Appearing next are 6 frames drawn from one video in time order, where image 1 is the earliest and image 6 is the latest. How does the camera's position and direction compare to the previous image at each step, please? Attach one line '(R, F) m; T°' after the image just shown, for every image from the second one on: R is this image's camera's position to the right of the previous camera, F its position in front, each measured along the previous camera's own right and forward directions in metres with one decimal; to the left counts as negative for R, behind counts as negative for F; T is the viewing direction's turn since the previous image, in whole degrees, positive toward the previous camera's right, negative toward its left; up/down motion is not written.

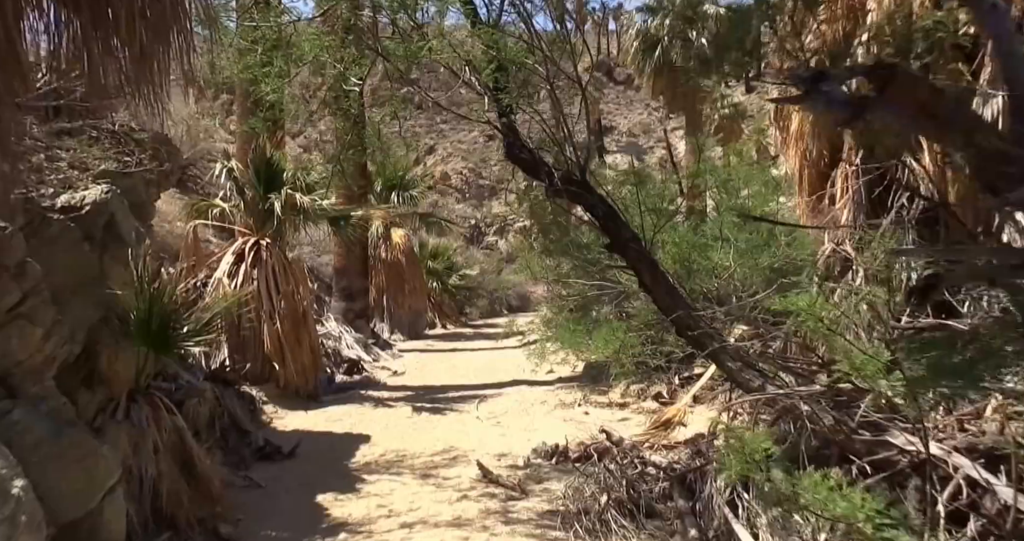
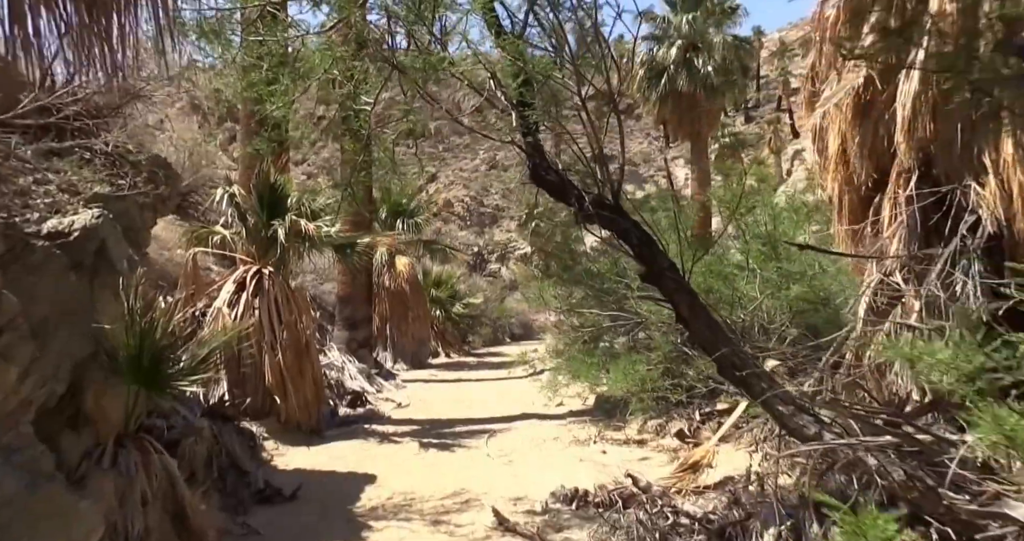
(-0.2, +0.5) m; 0°
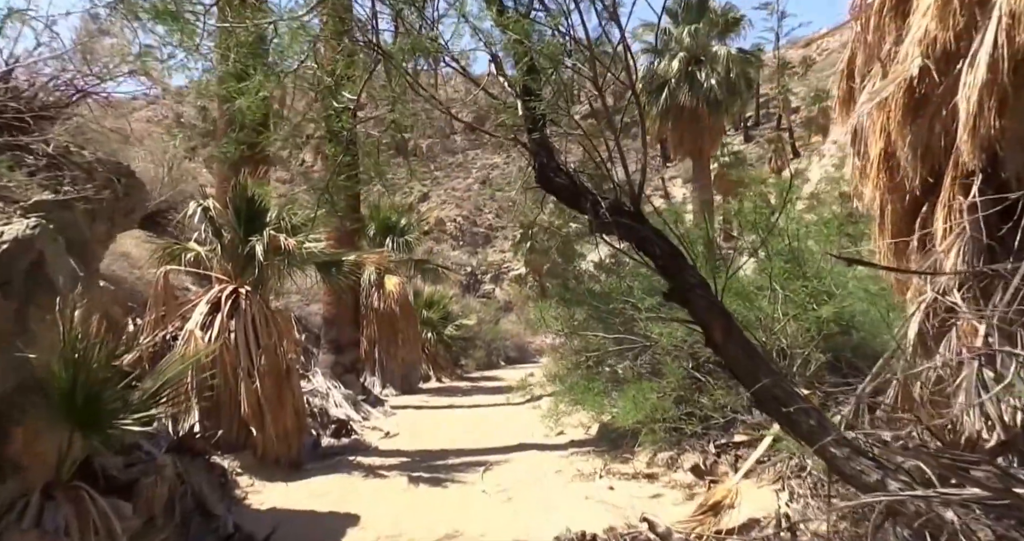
(-0.1, +0.7) m; +1°
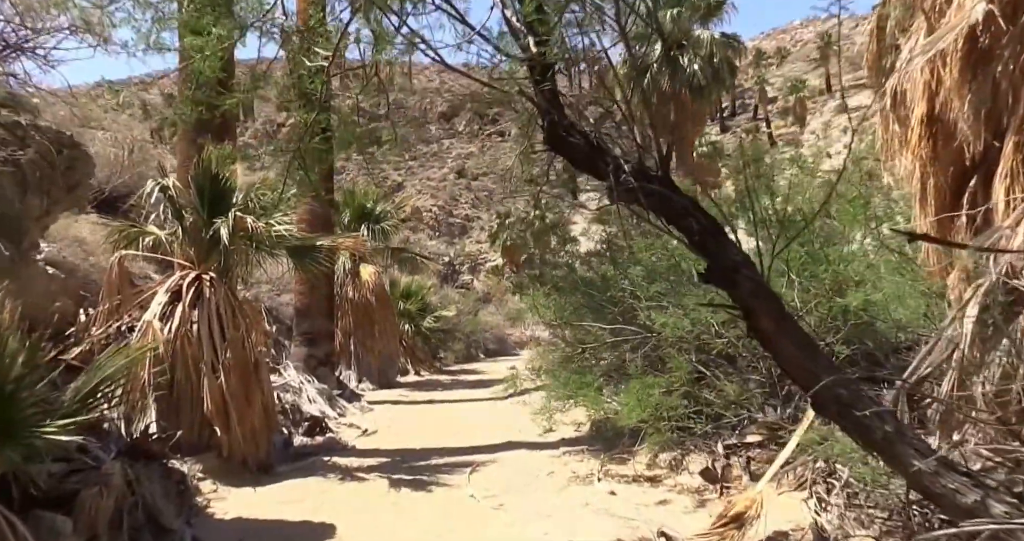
(-0.2, +0.7) m; +2°
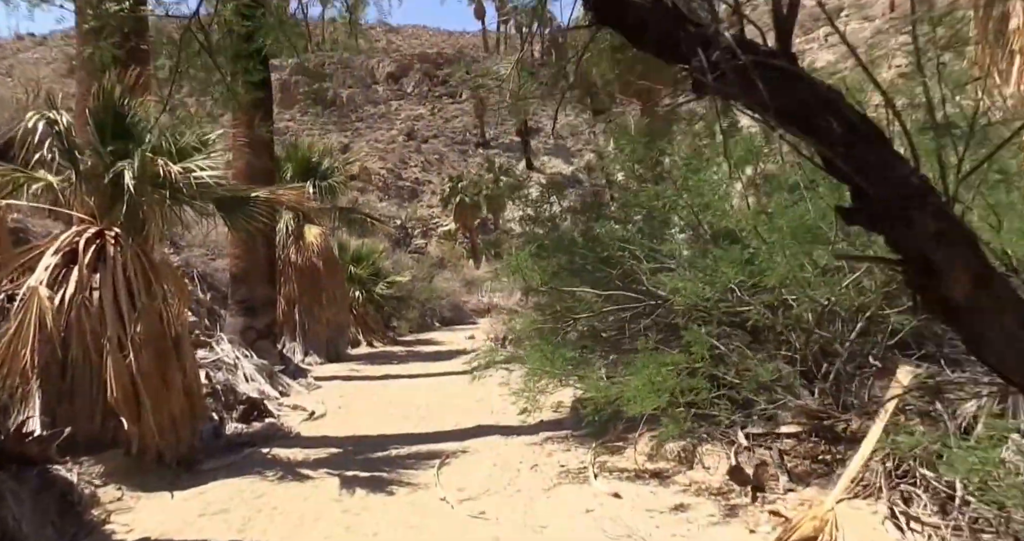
(-0.2, +1.4) m; +4°
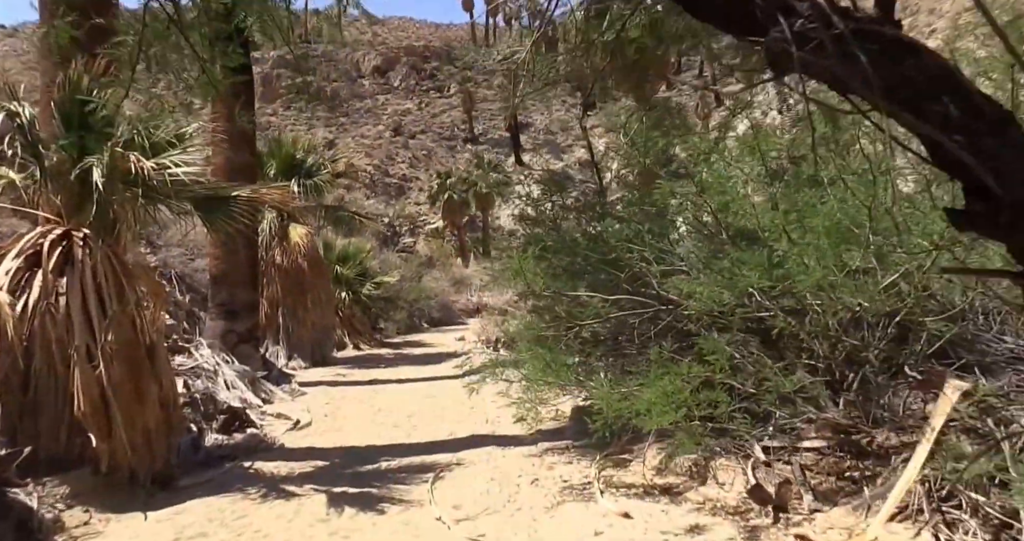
(-0.1, +0.4) m; +1°
